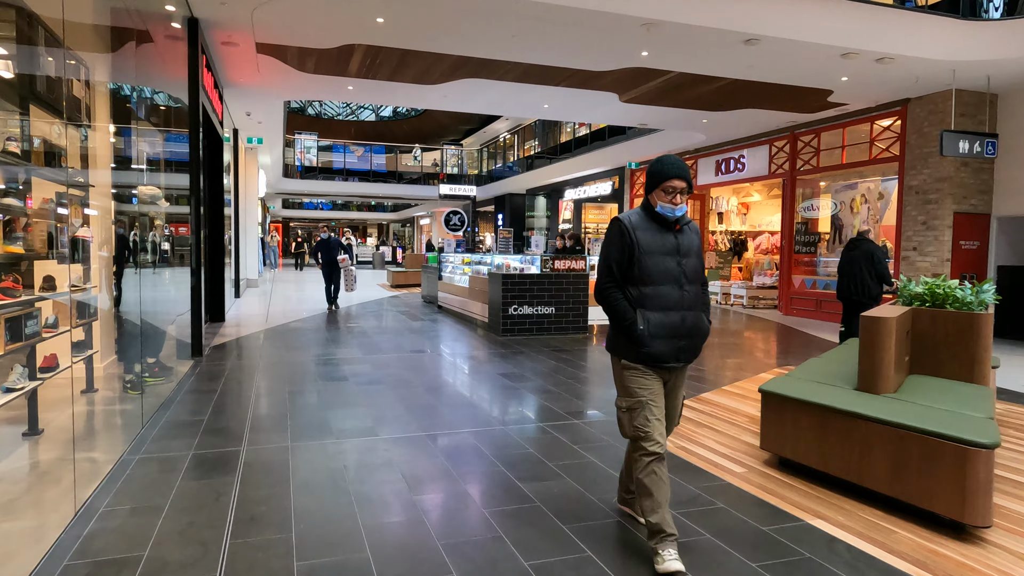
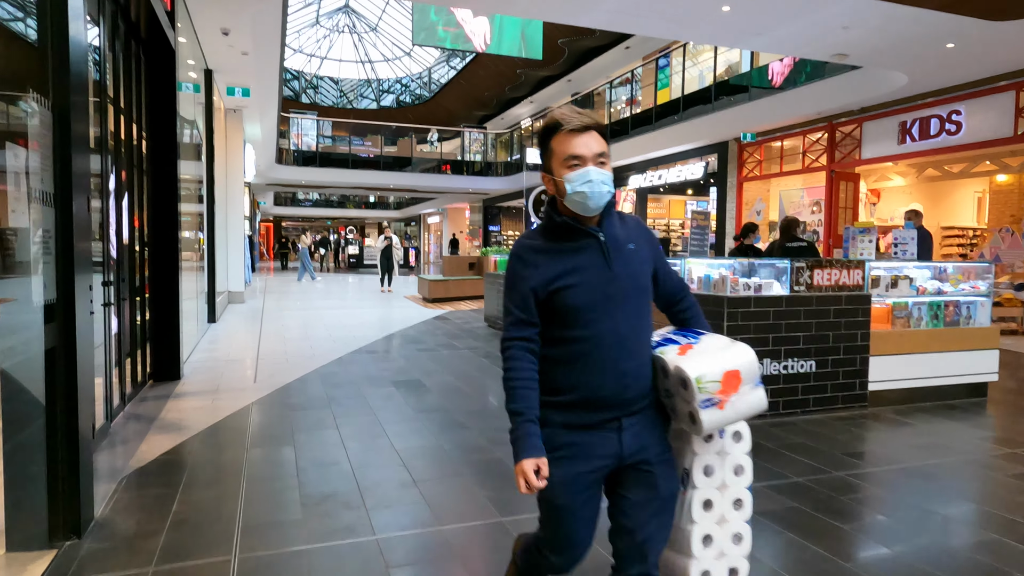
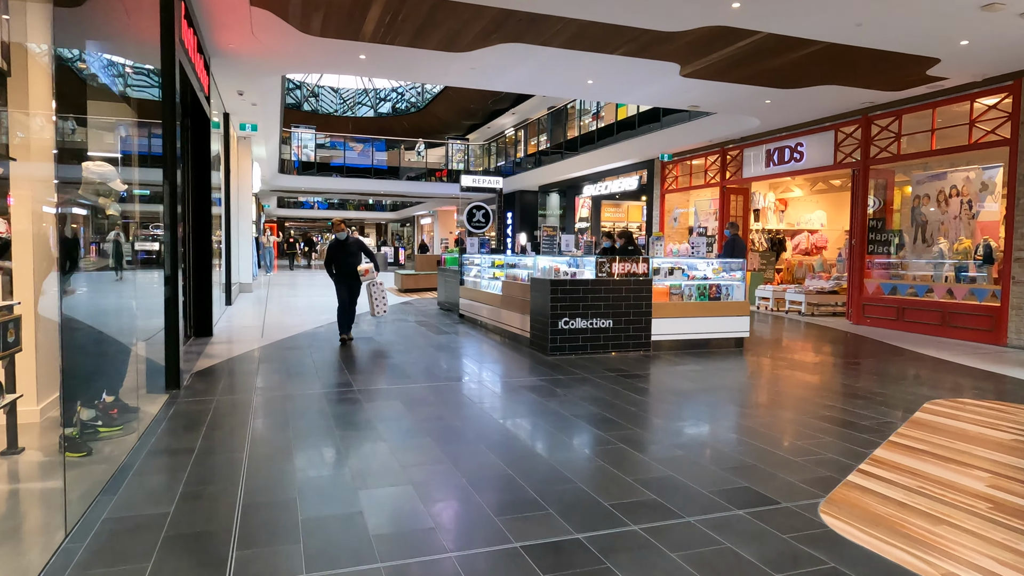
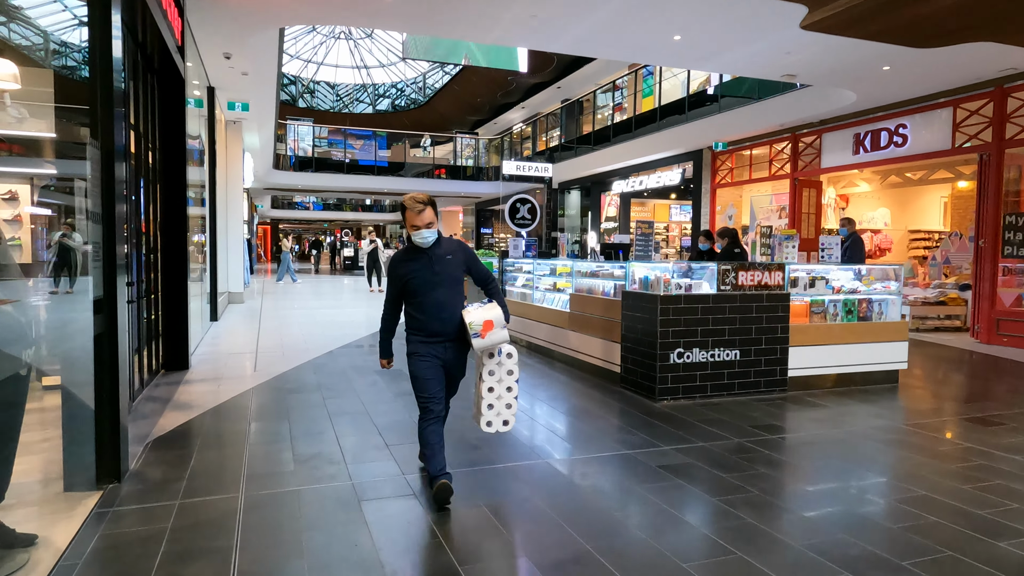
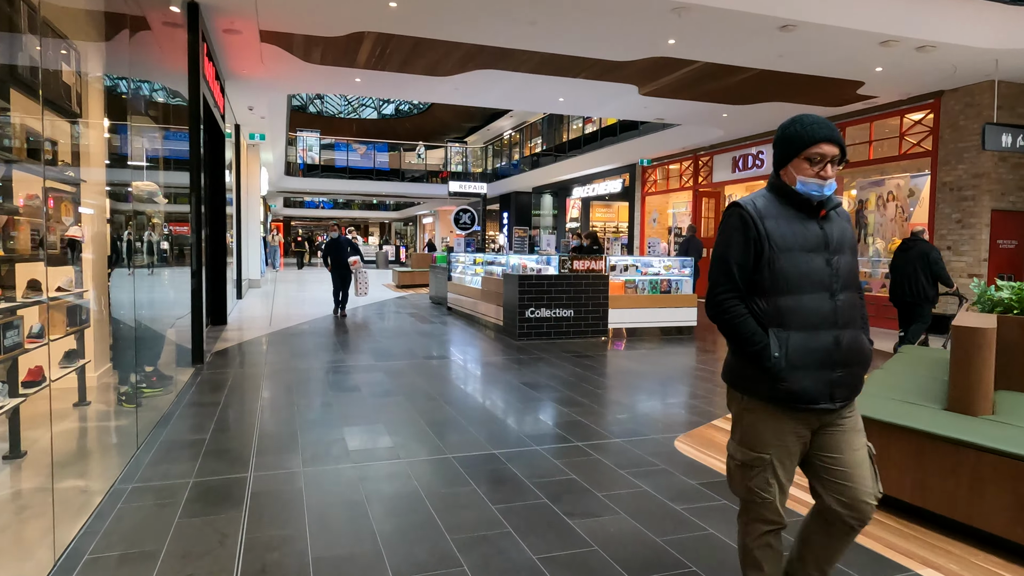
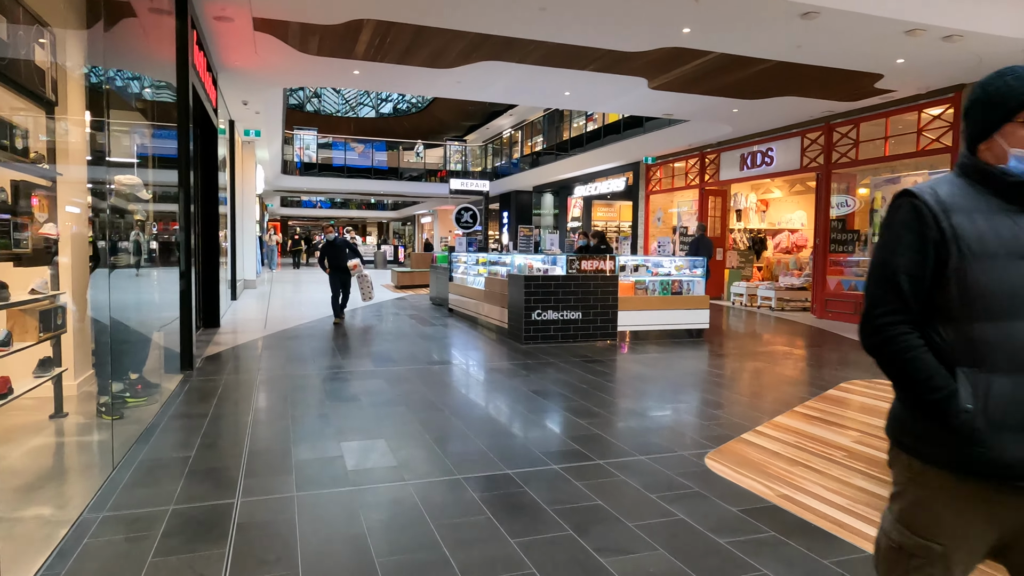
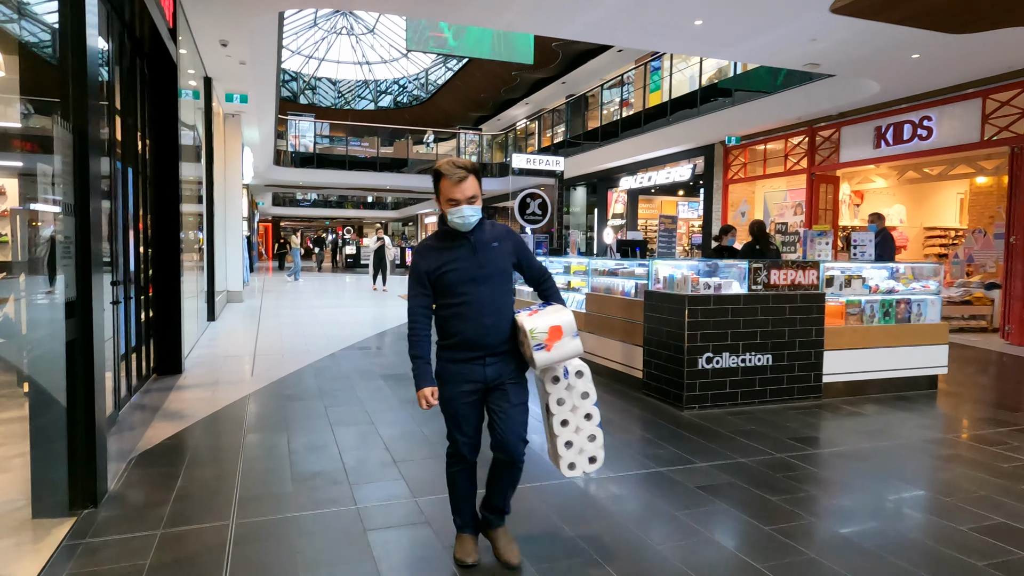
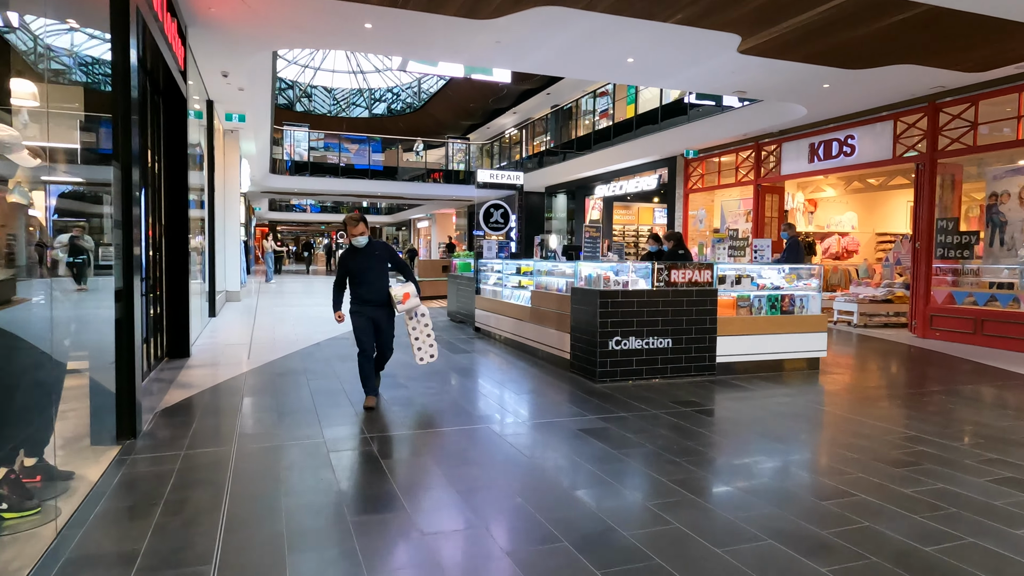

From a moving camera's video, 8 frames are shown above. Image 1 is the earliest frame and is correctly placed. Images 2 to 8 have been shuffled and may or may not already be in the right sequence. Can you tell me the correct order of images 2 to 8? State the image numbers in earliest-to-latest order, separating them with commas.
5, 6, 3, 8, 4, 7, 2
